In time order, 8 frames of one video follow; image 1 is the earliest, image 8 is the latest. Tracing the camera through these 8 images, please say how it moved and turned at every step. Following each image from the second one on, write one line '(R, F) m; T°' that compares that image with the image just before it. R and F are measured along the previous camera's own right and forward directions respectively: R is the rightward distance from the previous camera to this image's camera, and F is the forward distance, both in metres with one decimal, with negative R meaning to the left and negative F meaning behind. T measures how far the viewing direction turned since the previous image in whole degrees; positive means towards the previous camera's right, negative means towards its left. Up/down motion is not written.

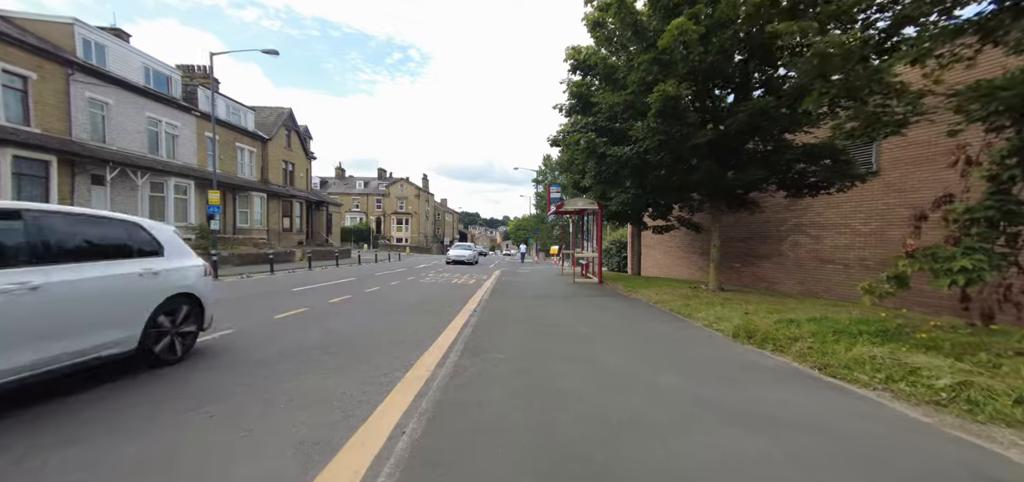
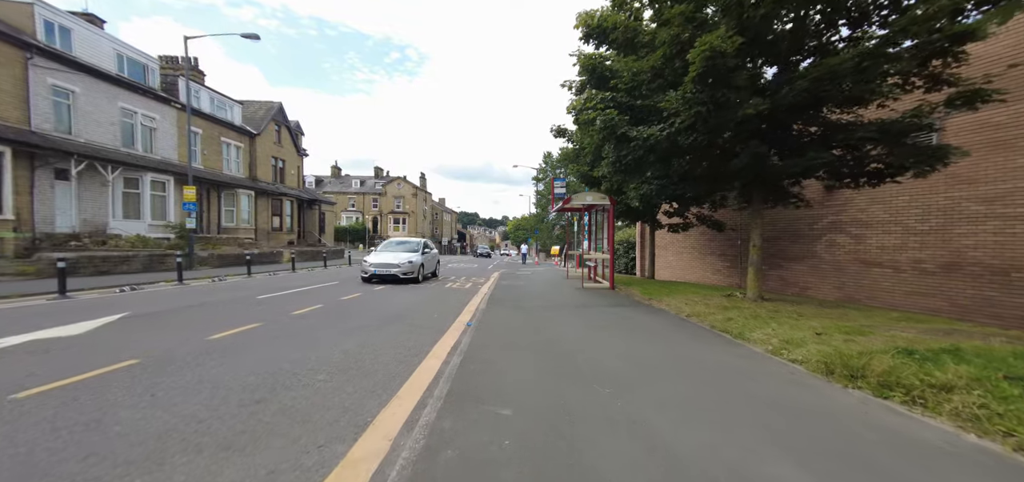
(0.0, +1.6) m; 0°
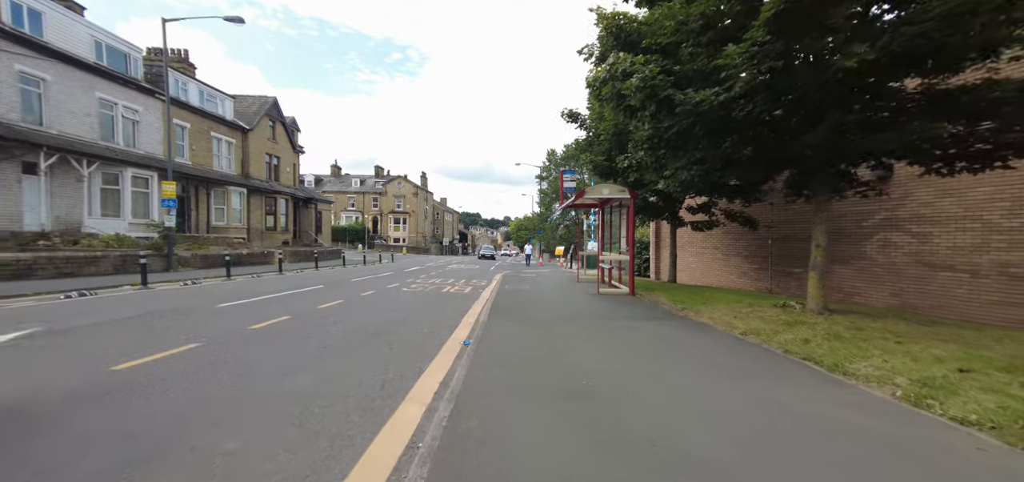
(-0.1, +1.6) m; 0°
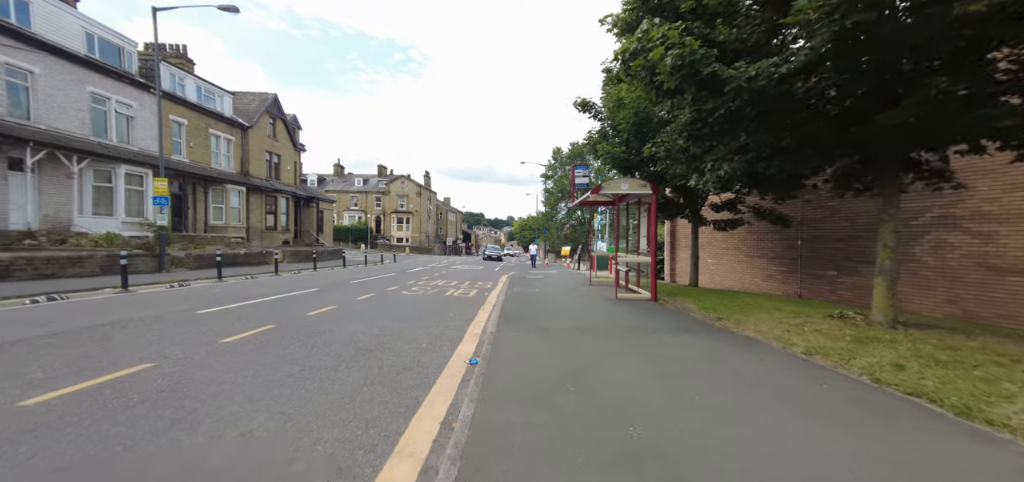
(-0.2, +1.0) m; -1°
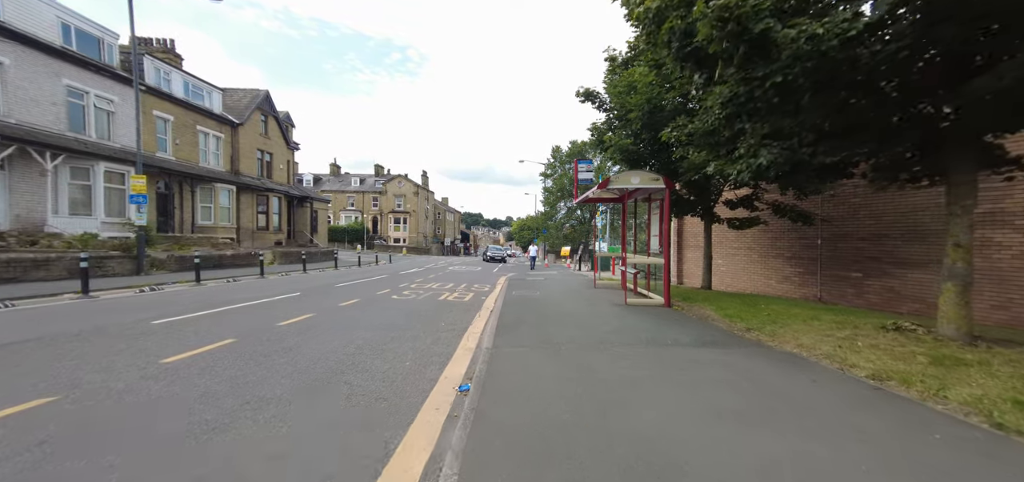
(0.0, +1.0) m; 0°
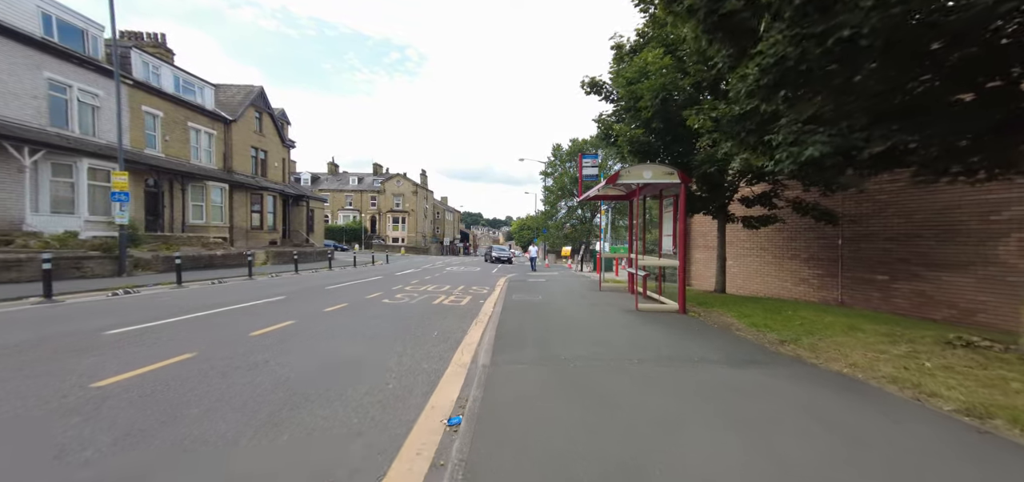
(0.0, +0.8) m; 0°
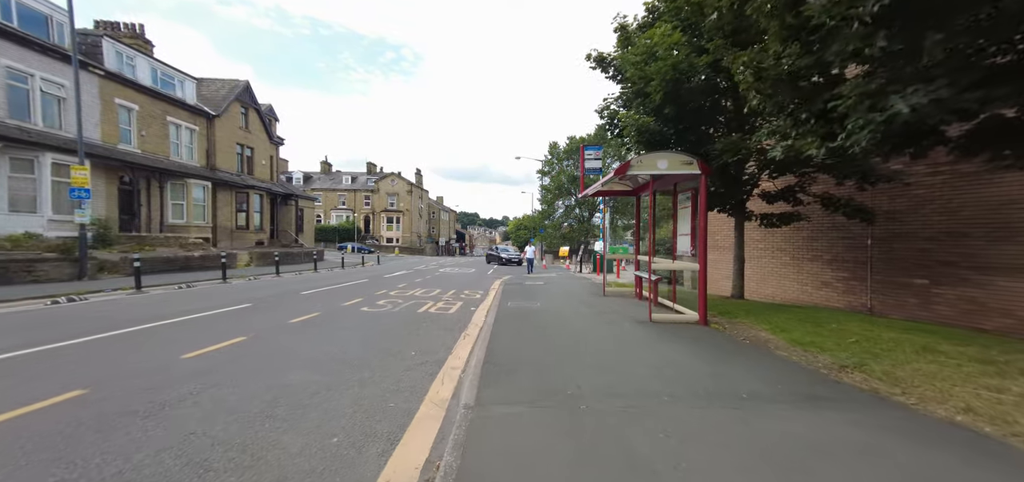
(0.0, +1.2) m; 0°
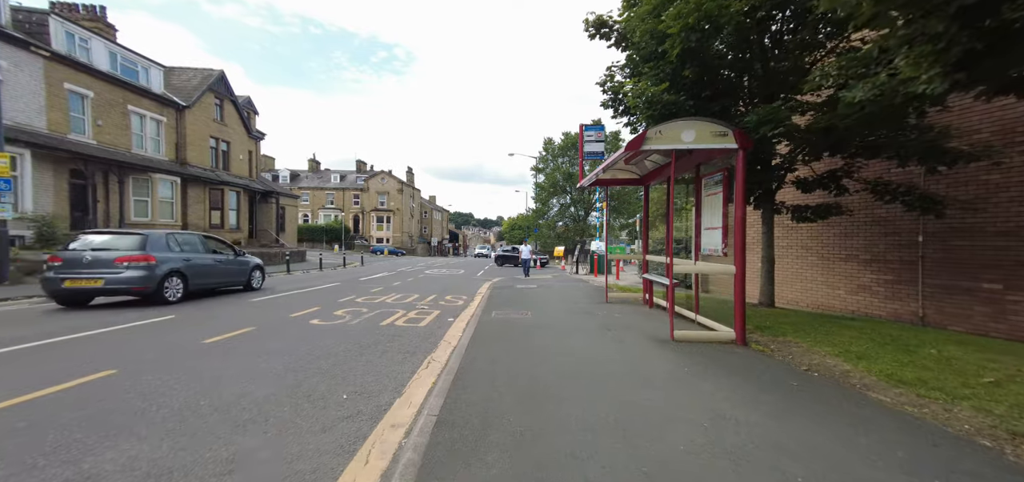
(+0.2, +1.8) m; +1°
